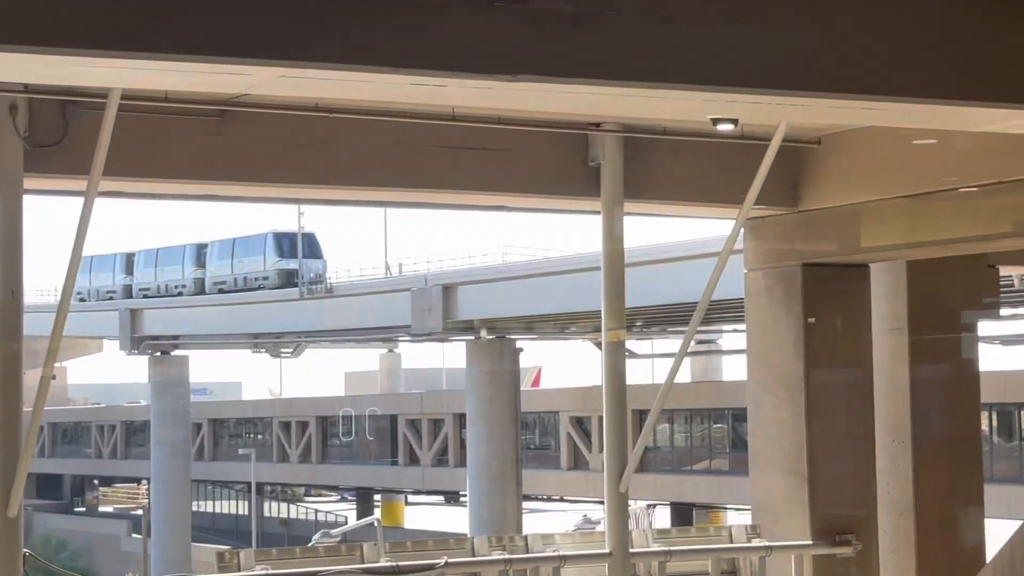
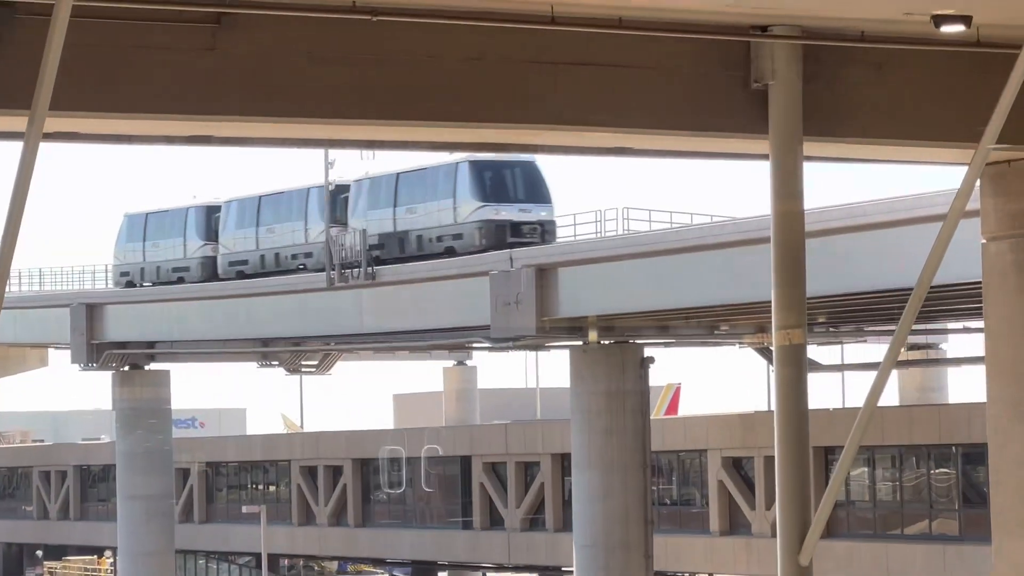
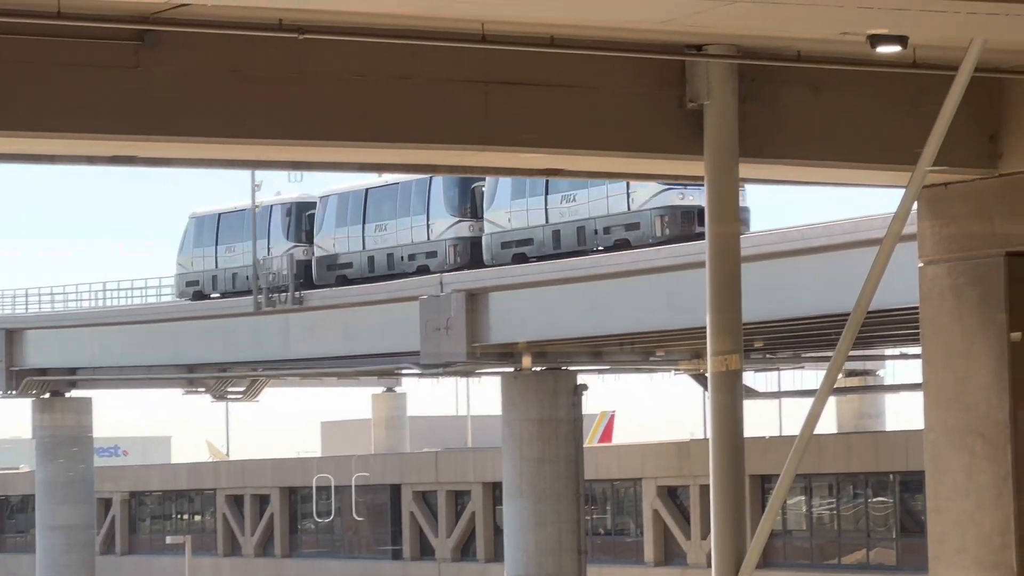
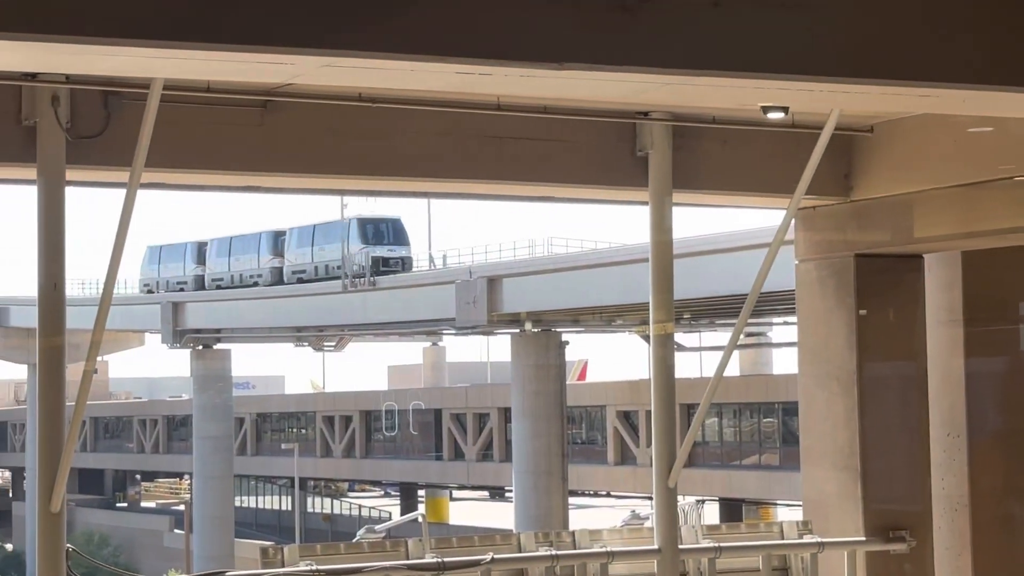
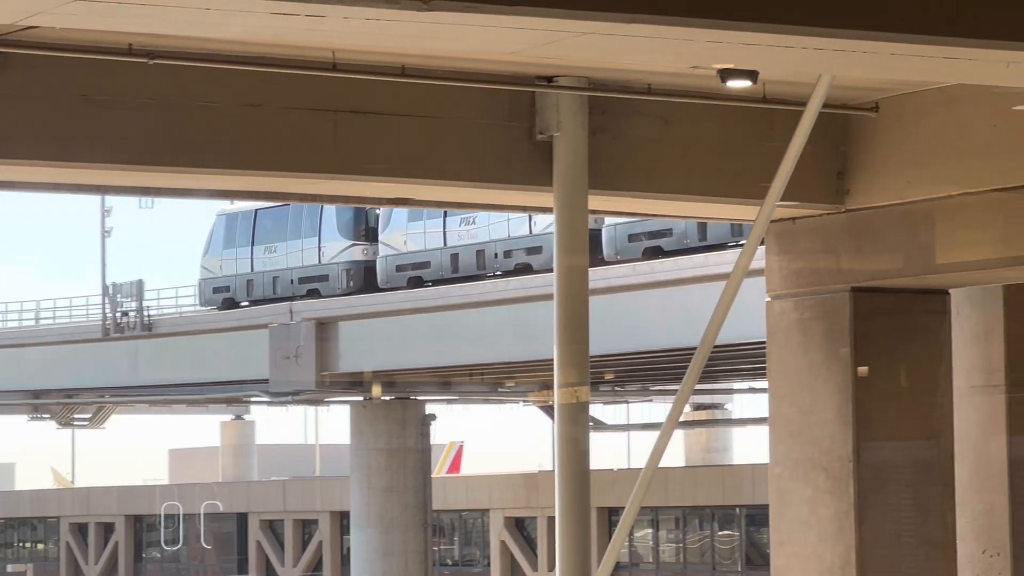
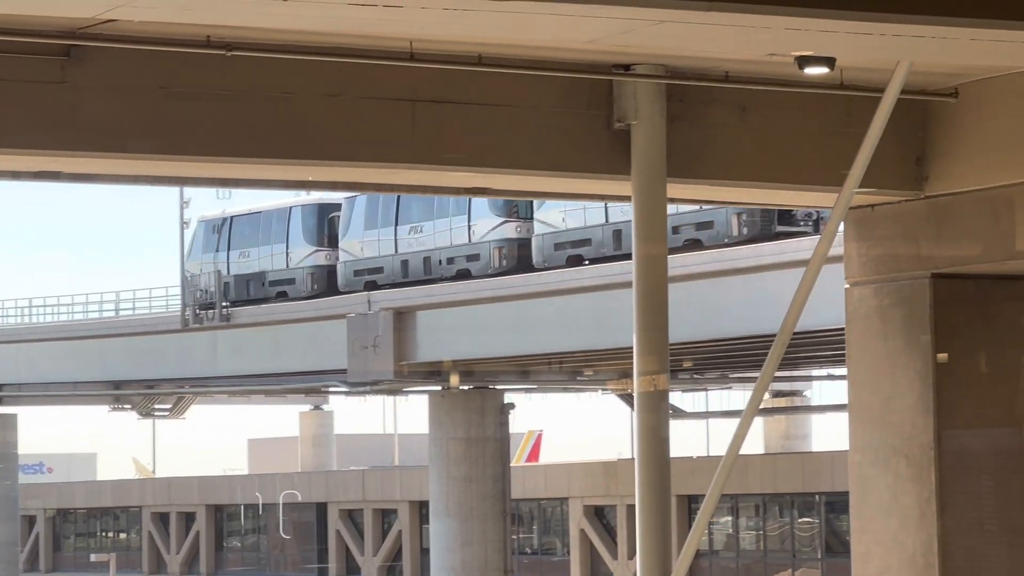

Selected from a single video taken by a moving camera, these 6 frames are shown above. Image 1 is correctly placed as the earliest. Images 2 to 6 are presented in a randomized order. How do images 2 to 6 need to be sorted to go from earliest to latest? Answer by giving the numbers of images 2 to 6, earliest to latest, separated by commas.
4, 2, 3, 6, 5
